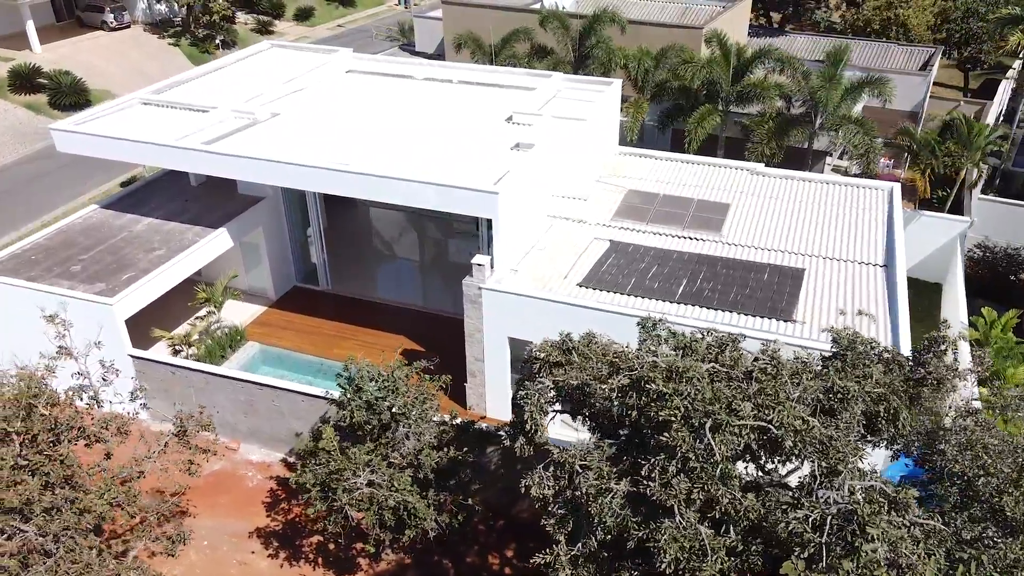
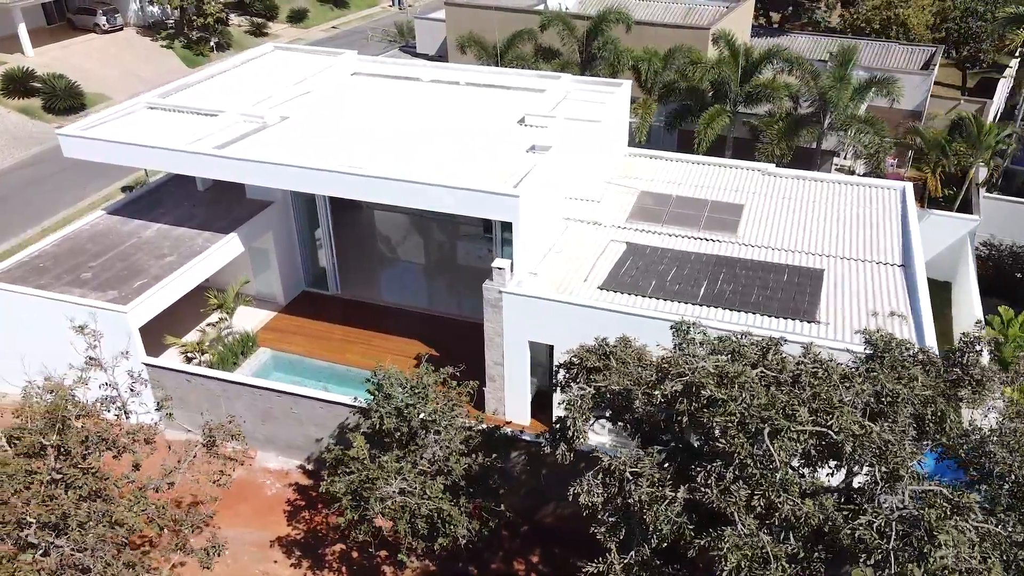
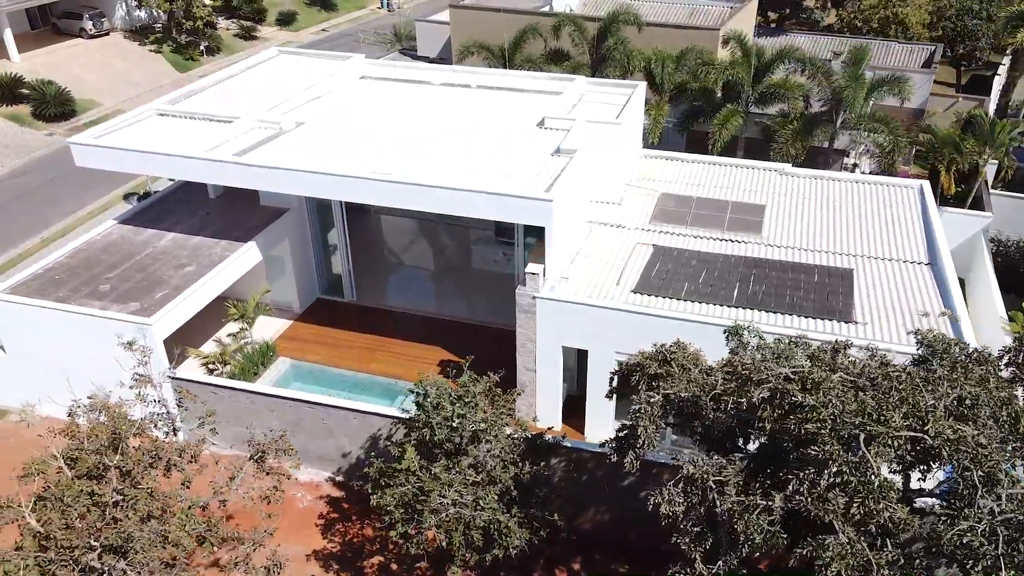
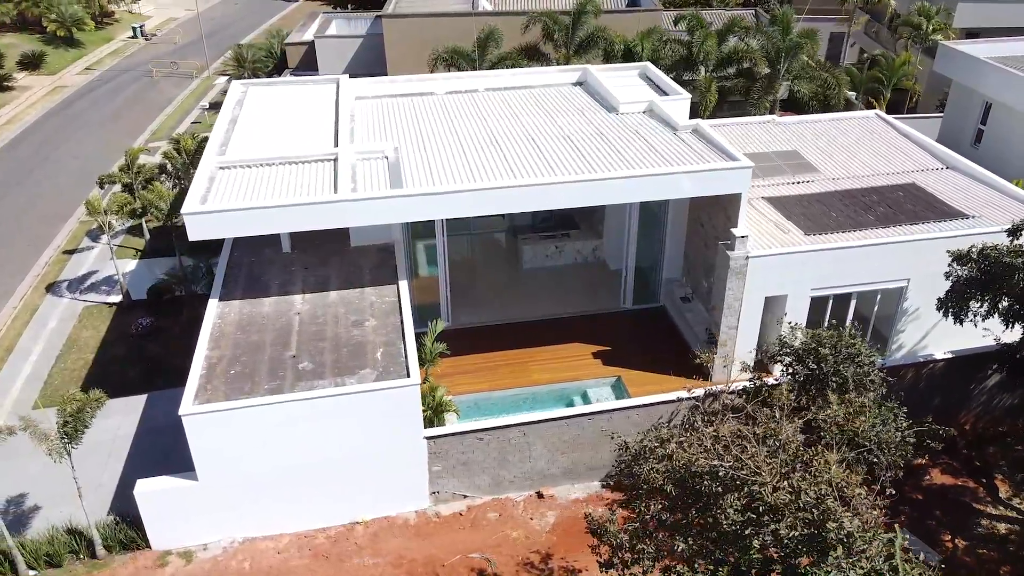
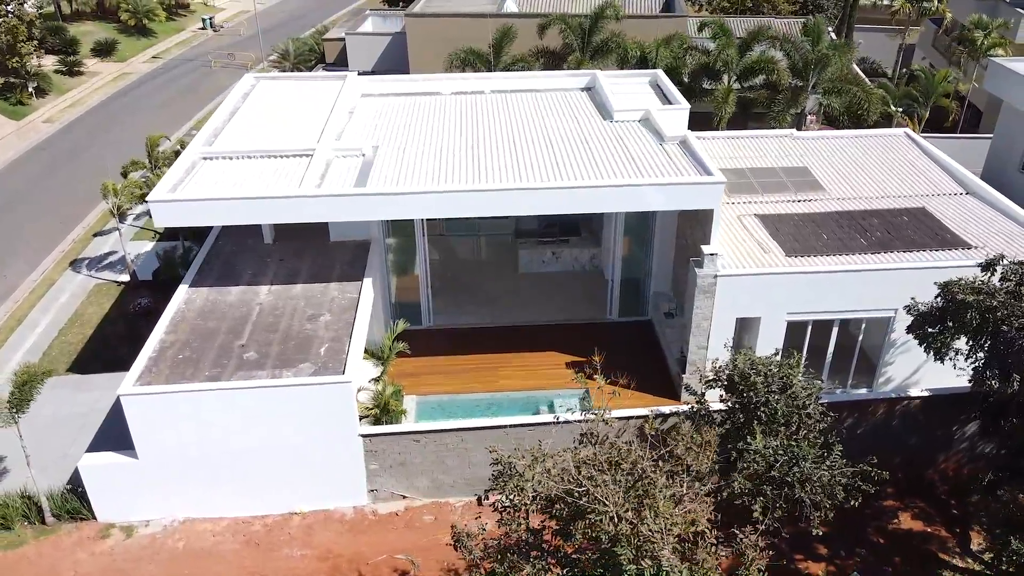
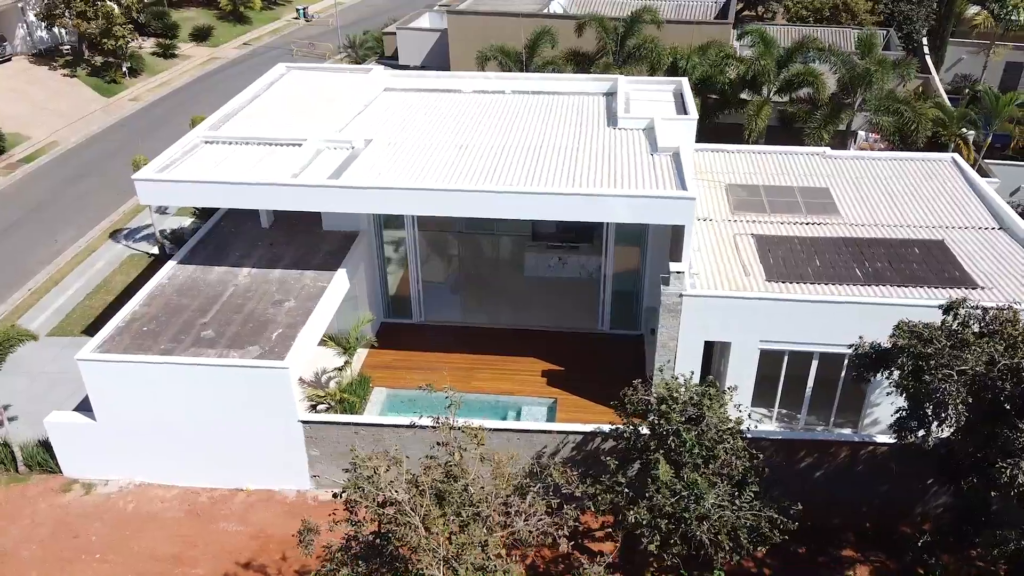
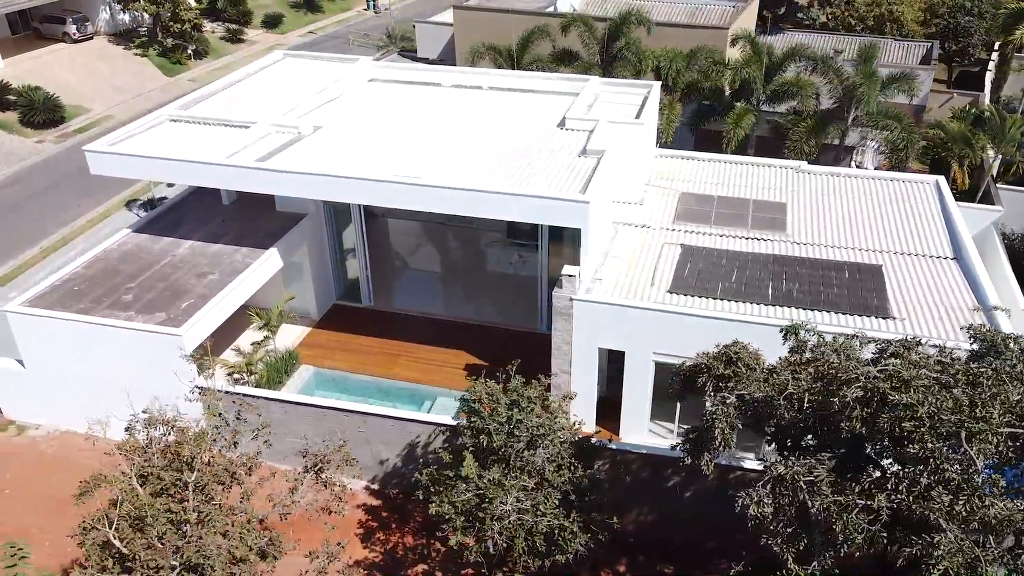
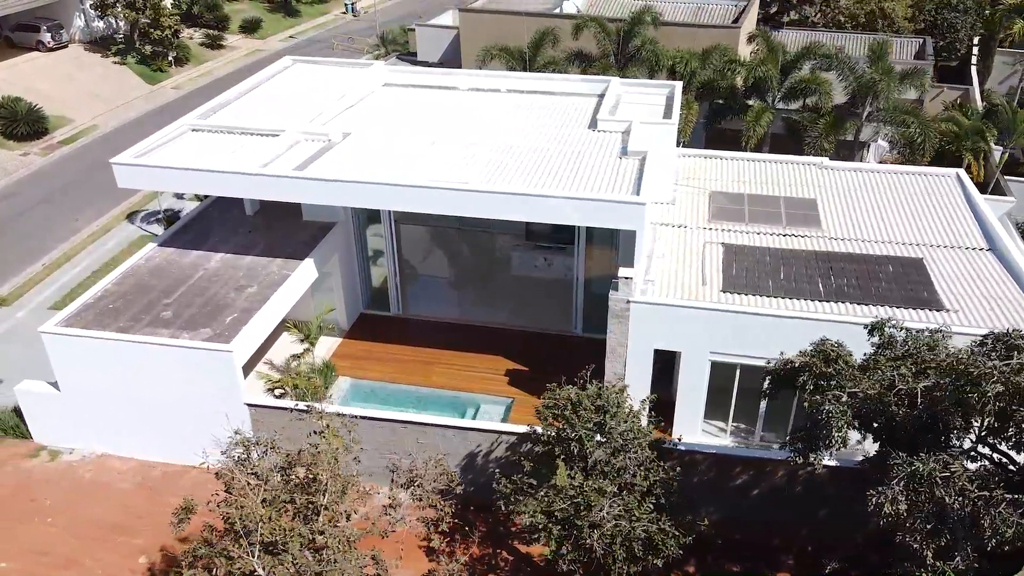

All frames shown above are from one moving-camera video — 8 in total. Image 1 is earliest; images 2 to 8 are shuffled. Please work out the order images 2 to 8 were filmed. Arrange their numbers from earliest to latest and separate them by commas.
2, 3, 7, 8, 6, 5, 4
